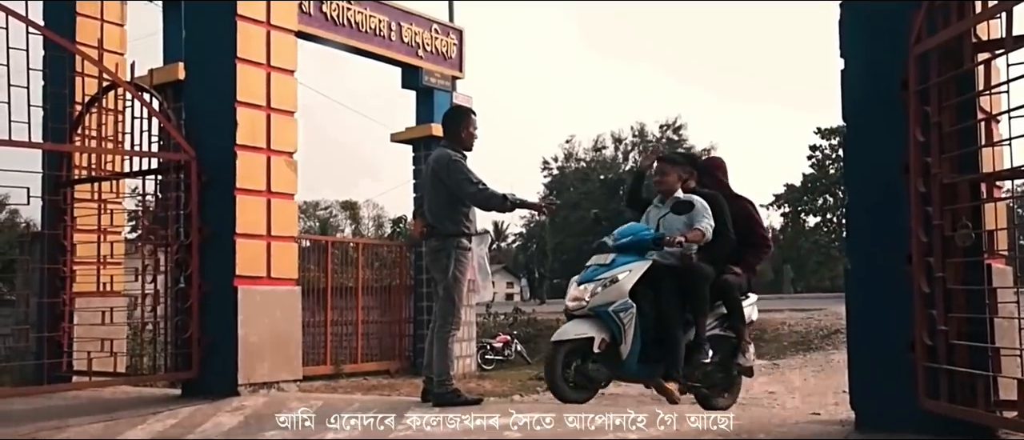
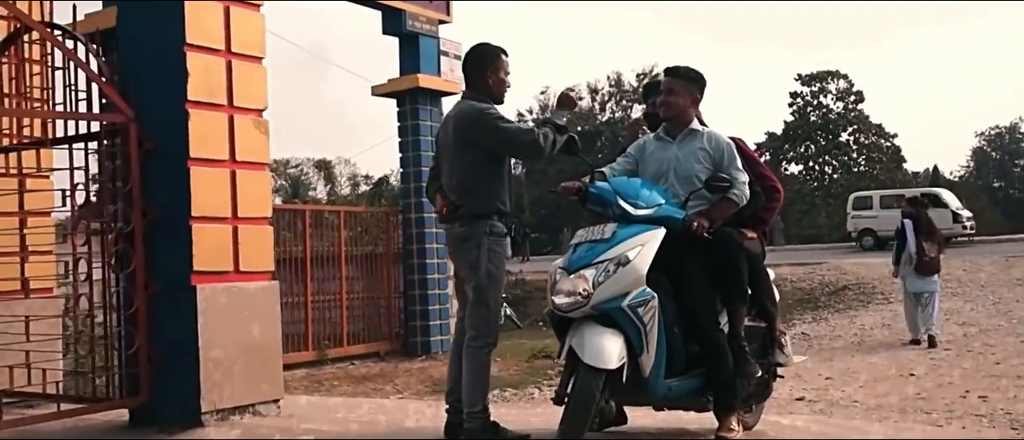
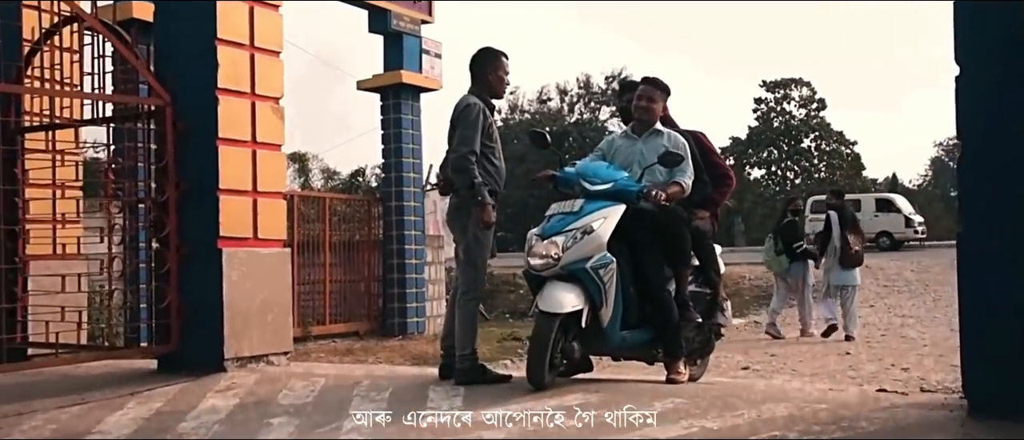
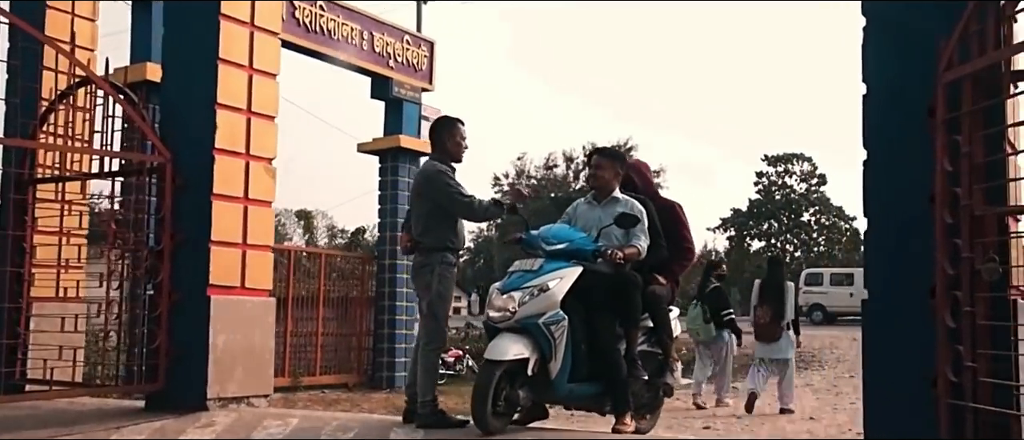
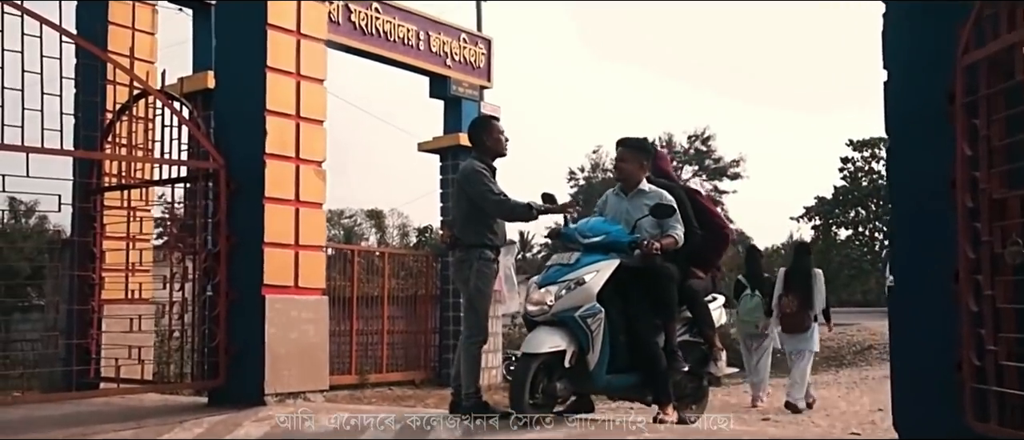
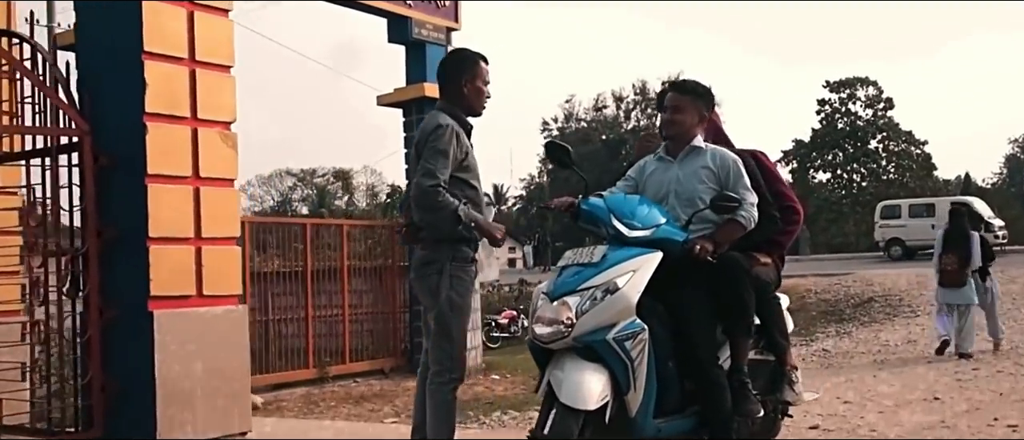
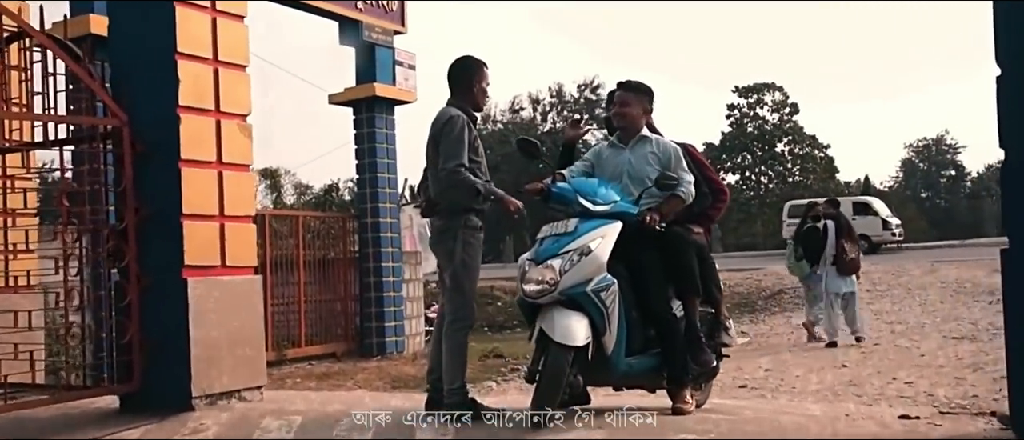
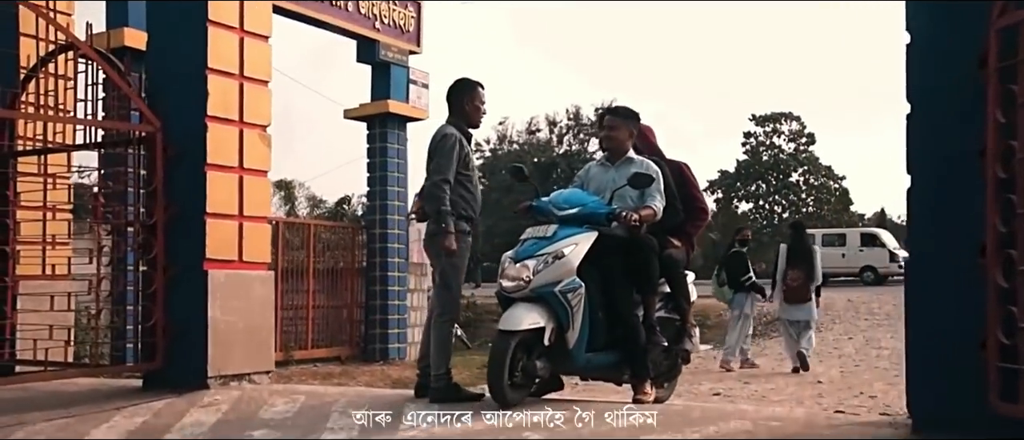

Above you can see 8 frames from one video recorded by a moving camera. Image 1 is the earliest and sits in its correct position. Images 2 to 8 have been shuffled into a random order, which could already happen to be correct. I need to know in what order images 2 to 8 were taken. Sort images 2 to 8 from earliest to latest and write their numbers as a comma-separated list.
5, 4, 8, 3, 7, 2, 6
